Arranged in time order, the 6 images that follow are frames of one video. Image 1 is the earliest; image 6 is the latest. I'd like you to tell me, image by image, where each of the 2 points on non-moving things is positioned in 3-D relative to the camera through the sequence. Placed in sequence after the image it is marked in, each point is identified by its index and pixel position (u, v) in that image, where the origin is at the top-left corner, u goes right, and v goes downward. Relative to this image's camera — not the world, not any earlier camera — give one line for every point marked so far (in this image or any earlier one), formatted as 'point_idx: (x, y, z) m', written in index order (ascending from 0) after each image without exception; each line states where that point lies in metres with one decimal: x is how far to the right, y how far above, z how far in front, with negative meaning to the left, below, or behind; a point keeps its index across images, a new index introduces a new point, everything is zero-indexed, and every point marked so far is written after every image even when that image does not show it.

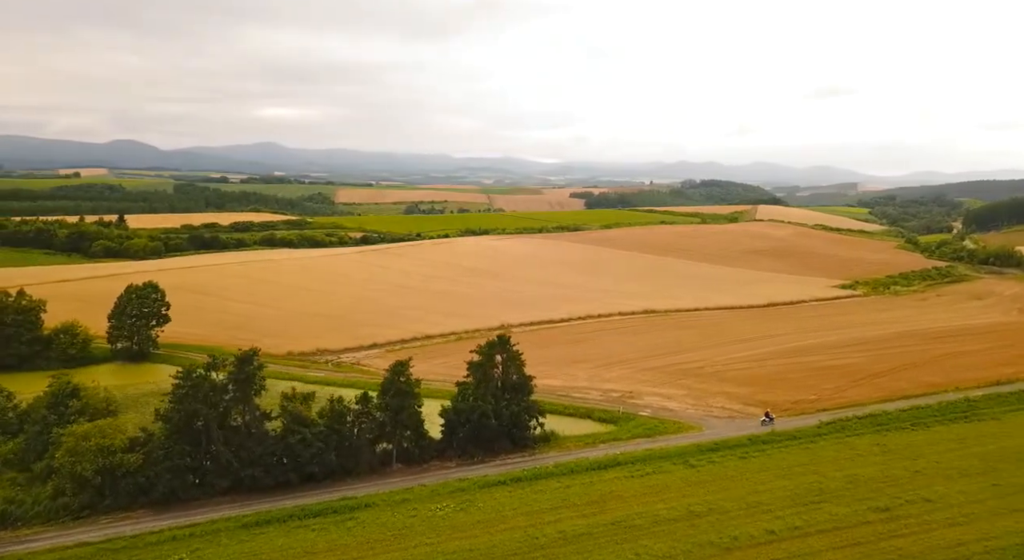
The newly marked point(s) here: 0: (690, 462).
0: (+3.3, -3.3, +15.8) m
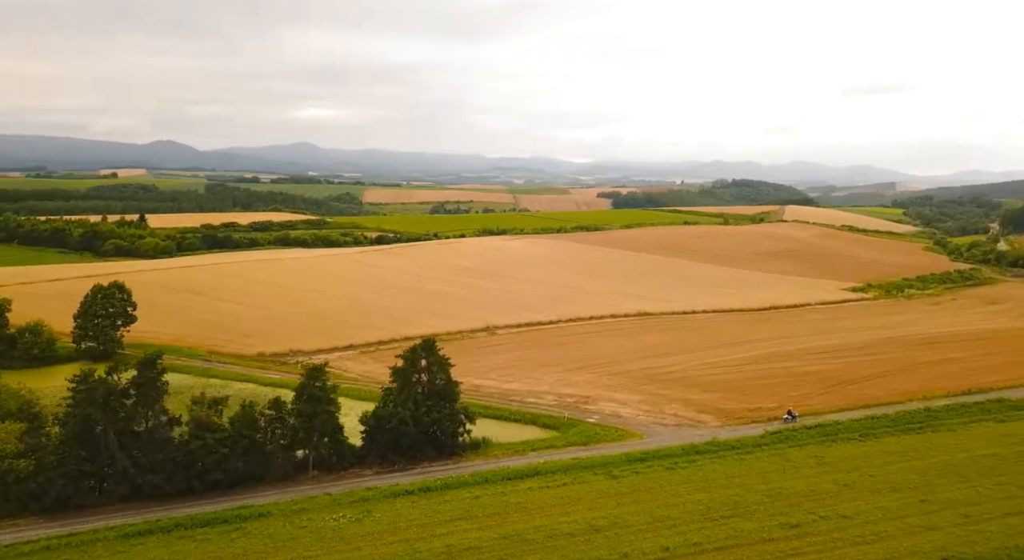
0: (+1.8, -3.4, +15.3) m
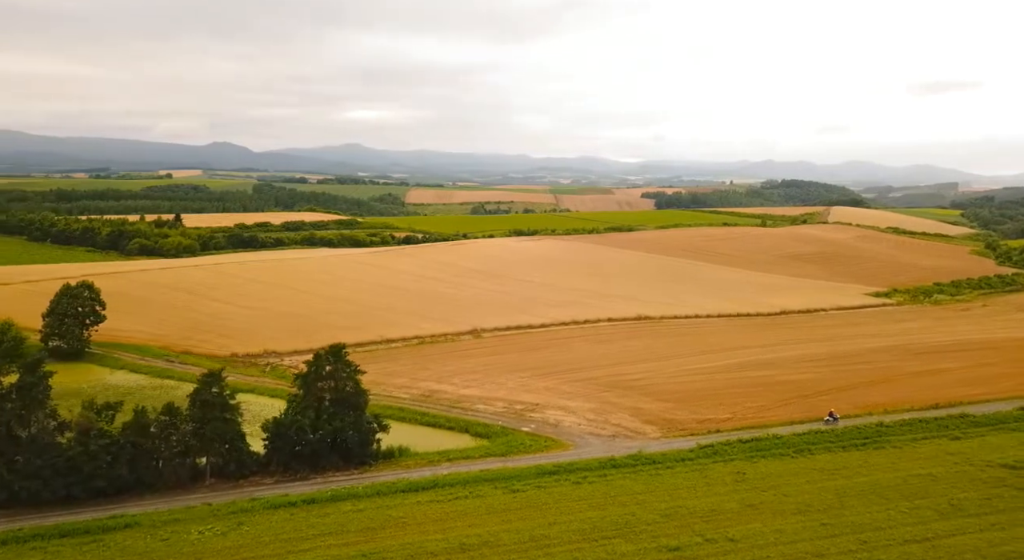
0: (0.0, -3.5, +14.7) m
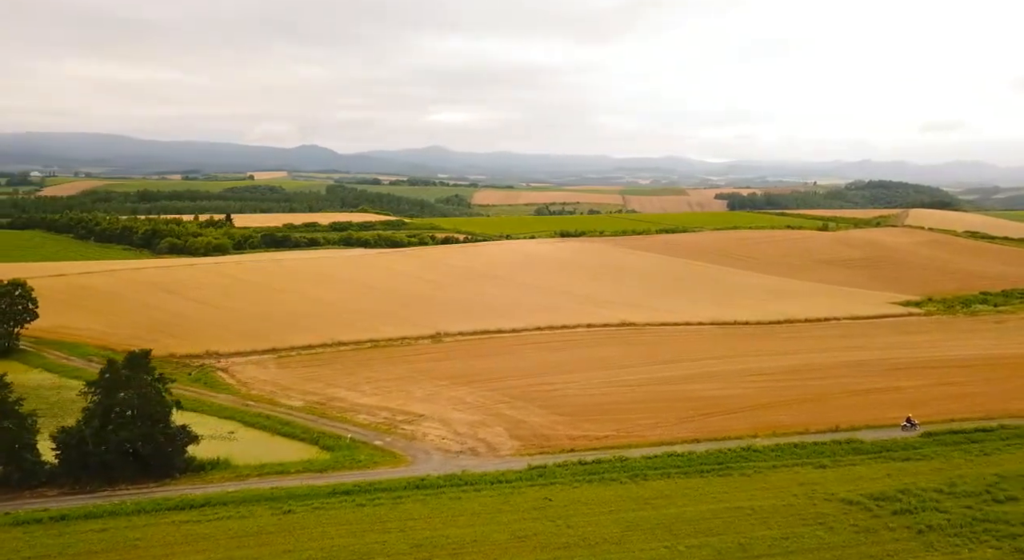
0: (-3.6, -3.6, +13.8) m
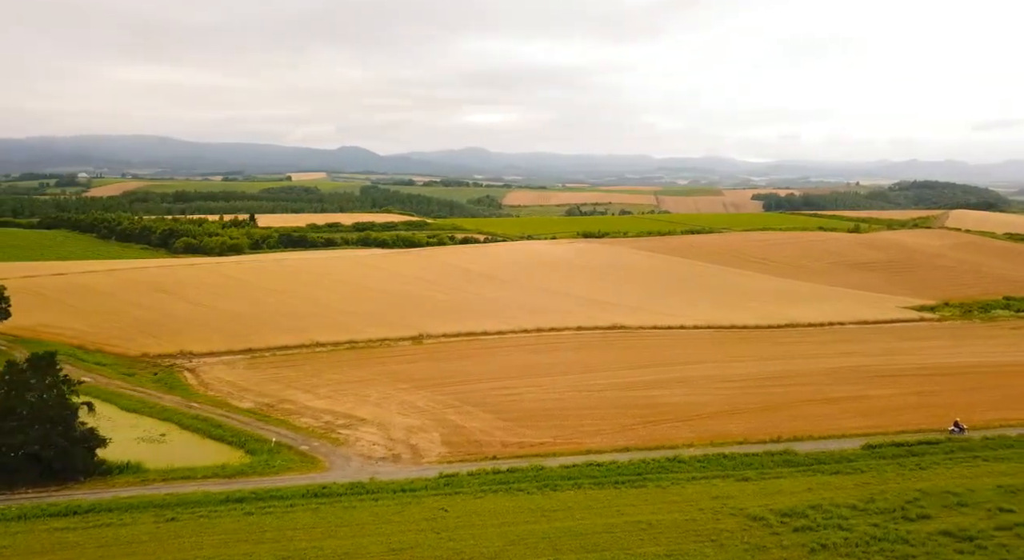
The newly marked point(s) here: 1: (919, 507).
0: (-5.3, -3.7, +13.5) m
1: (+6.5, -3.6, +13.8) m
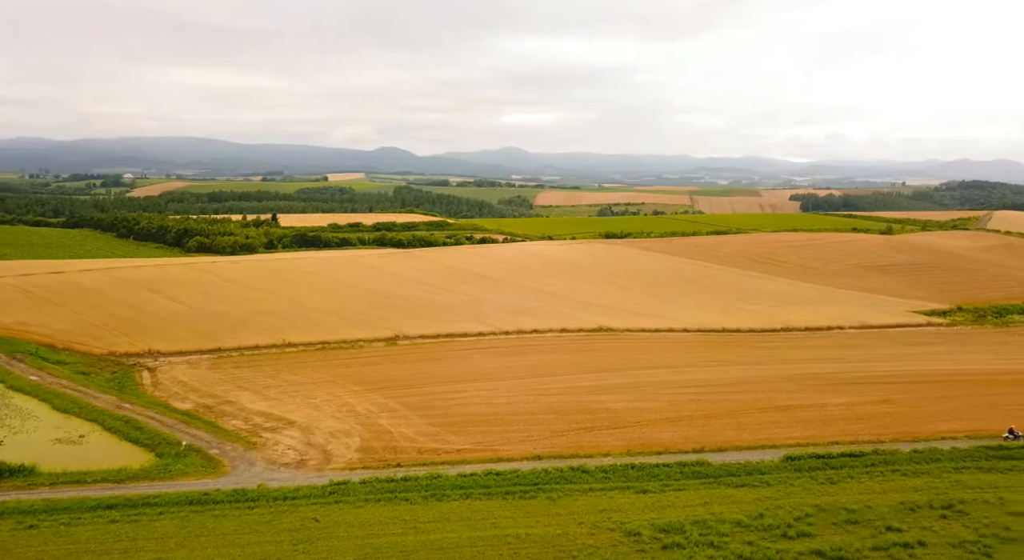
0: (-7.3, -3.7, +13.3) m
1: (+4.5, -3.7, +13.2) m
